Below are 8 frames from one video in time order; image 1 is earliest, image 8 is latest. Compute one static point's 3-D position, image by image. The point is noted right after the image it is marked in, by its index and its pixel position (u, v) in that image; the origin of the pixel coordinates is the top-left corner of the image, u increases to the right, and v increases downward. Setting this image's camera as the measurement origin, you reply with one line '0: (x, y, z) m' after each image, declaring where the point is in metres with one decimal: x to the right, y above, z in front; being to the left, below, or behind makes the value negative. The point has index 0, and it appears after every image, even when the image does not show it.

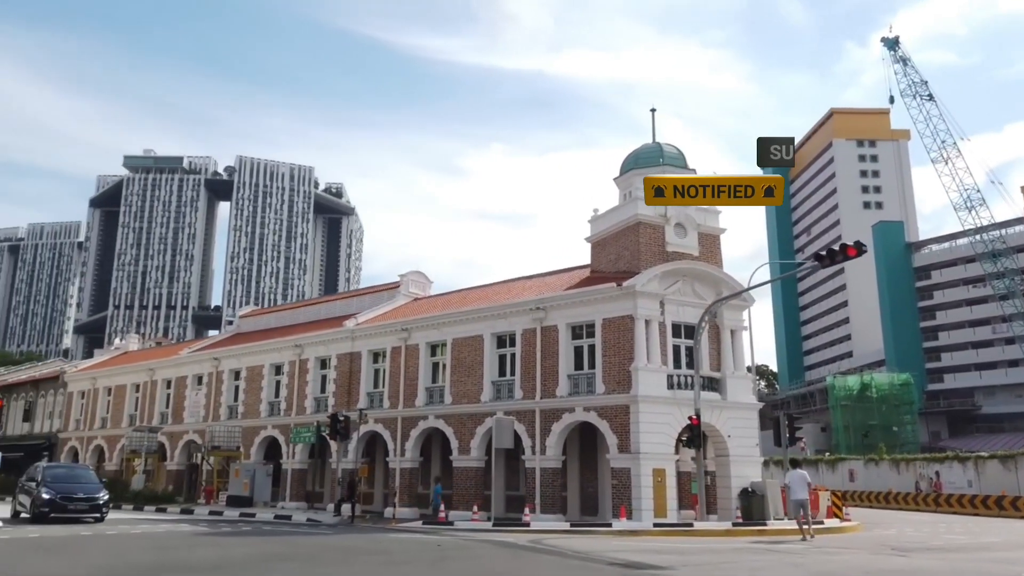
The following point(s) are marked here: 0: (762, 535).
0: (+5.4, -5.4, +17.7) m
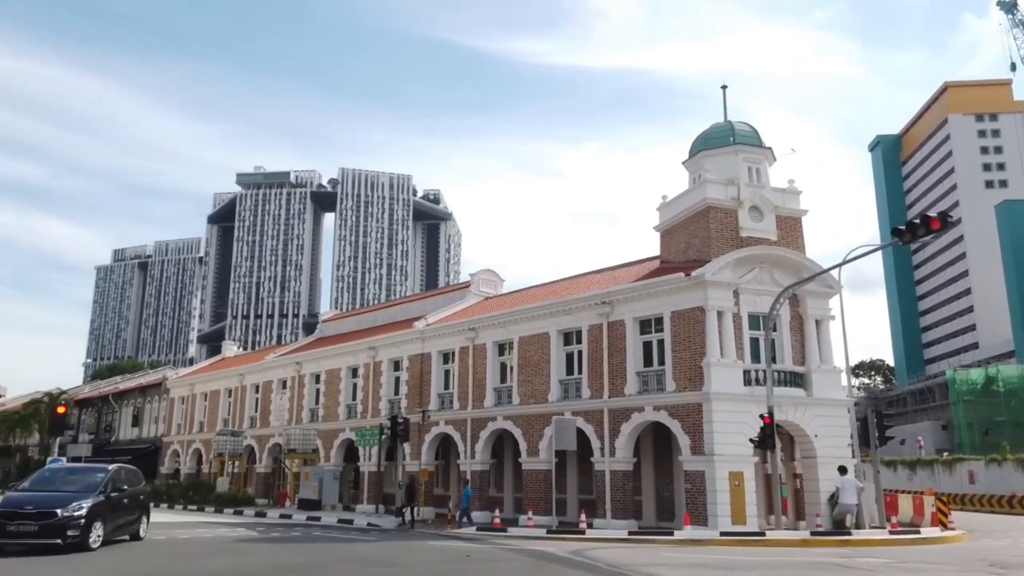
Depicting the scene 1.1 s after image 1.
0: (+6.4, -5.1, +15.8) m
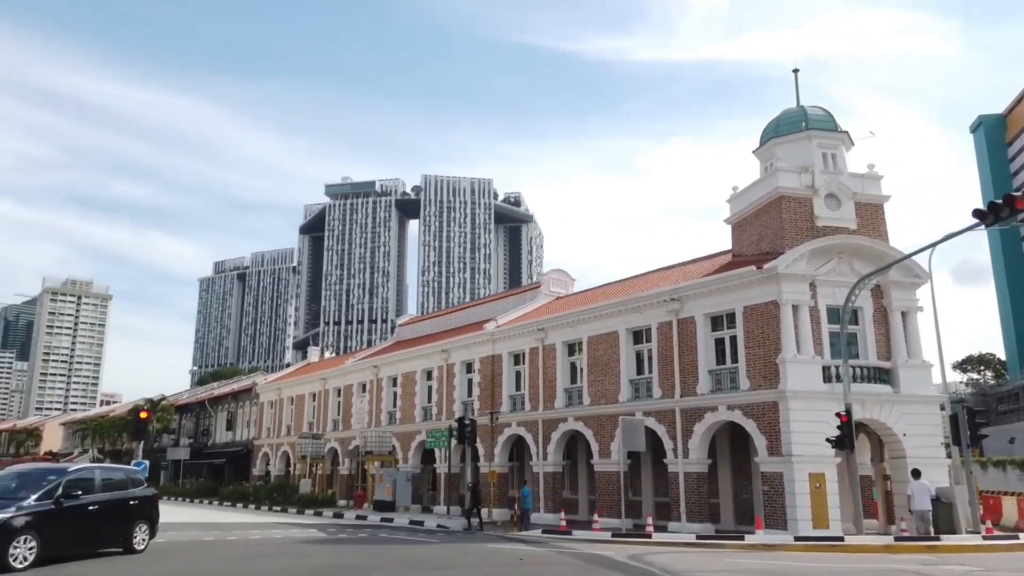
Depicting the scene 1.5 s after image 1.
0: (+7.6, -4.9, +14.8) m
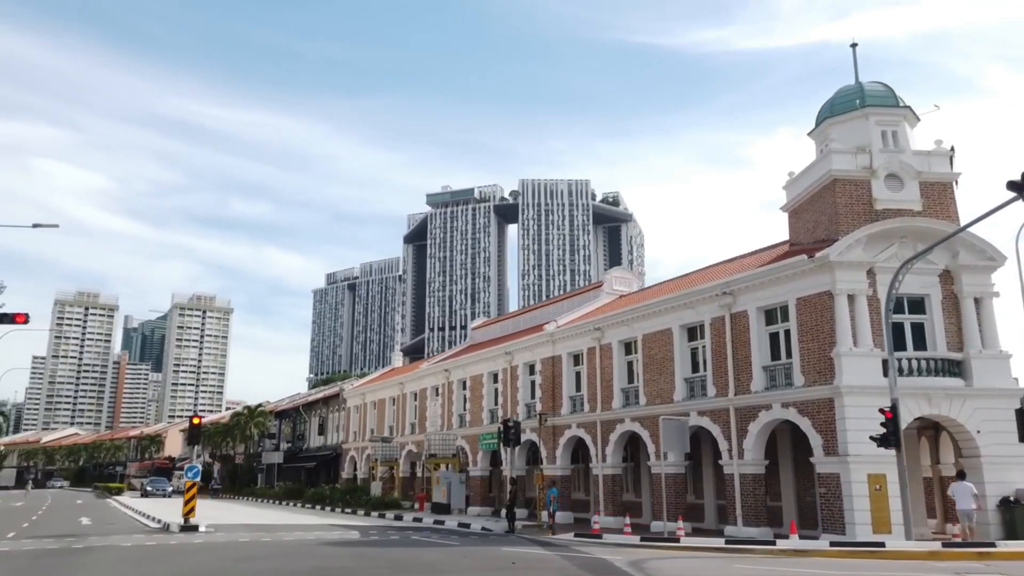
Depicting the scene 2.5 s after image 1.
0: (+7.7, -4.6, +13.4) m
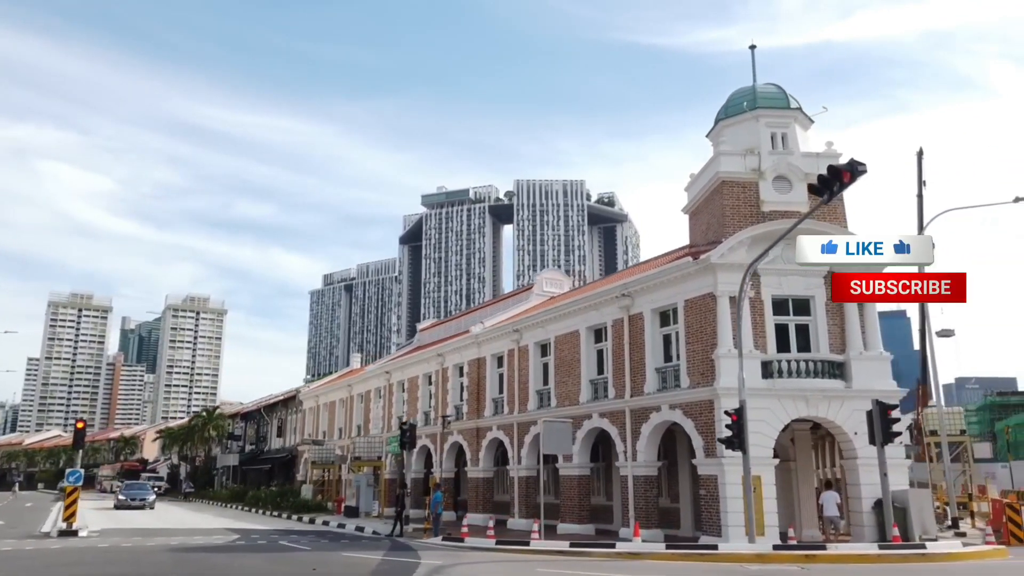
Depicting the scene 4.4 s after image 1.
0: (+4.8, -4.6, +13.4) m
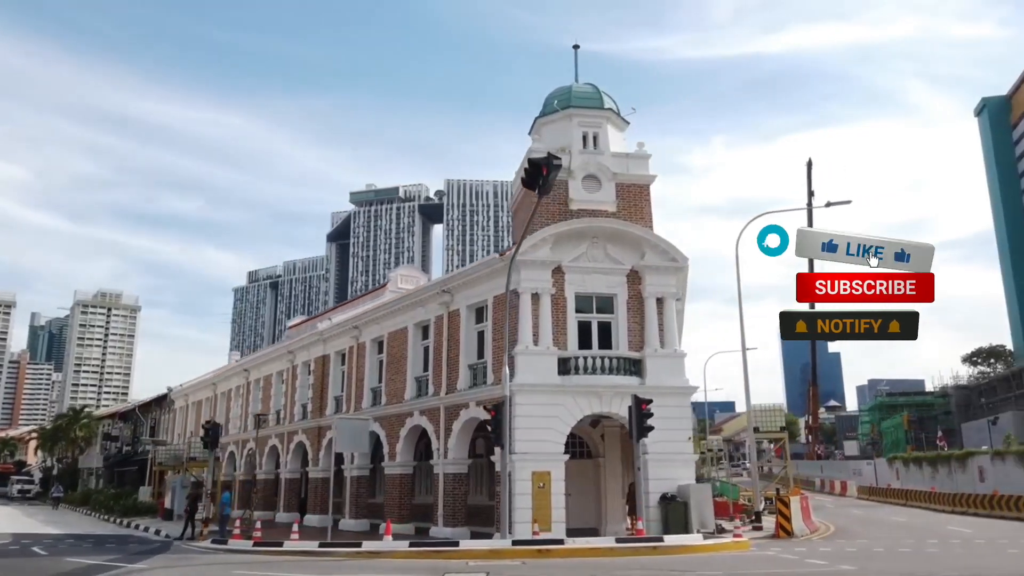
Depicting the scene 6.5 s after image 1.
0: (+0.2, -4.5, +13.4) m
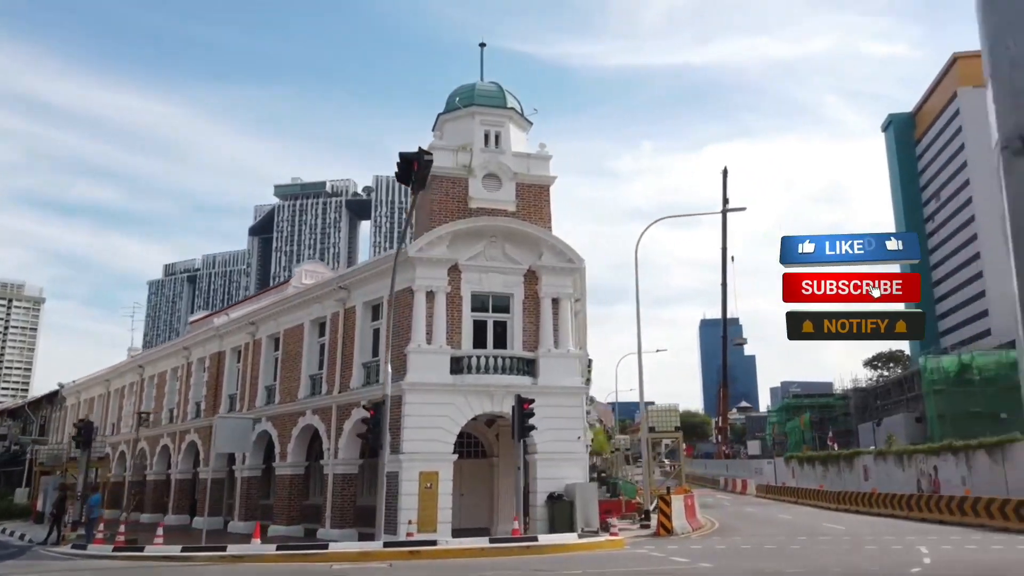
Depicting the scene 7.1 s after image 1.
0: (-1.9, -4.5, +13.2) m
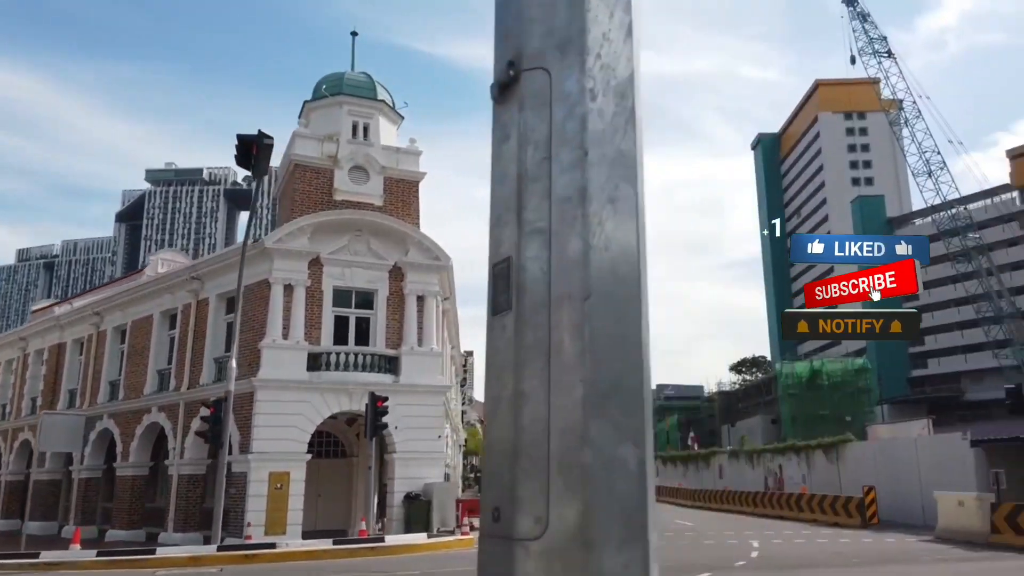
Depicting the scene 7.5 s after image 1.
0: (-4.4, -4.3, +12.5) m
